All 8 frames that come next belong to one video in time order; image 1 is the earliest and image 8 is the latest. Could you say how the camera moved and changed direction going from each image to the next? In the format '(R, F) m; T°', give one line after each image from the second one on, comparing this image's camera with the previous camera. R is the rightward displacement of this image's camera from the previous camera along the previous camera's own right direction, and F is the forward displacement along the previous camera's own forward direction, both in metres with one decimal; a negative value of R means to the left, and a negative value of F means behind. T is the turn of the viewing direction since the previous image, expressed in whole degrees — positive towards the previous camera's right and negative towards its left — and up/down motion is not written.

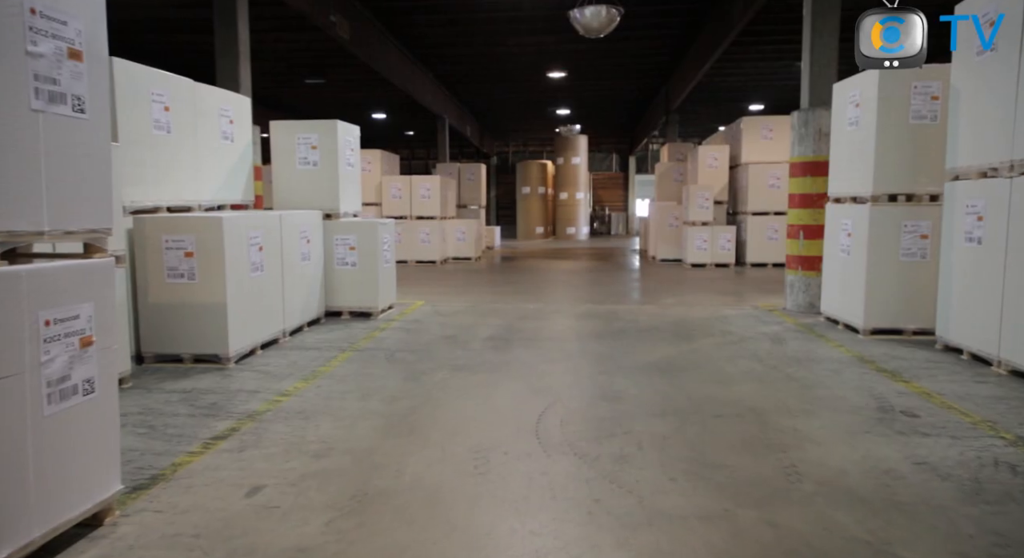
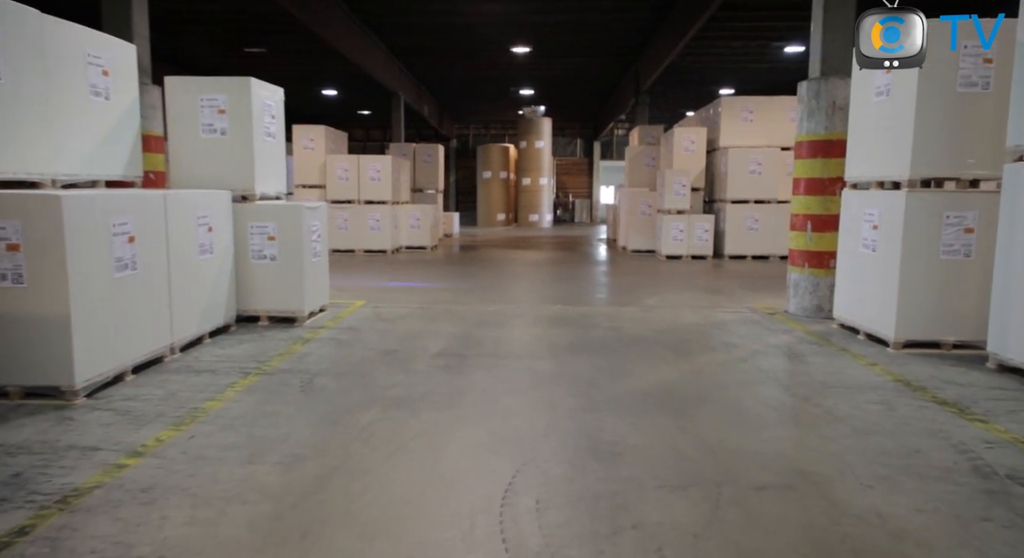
(0.0, +1.3) m; +3°
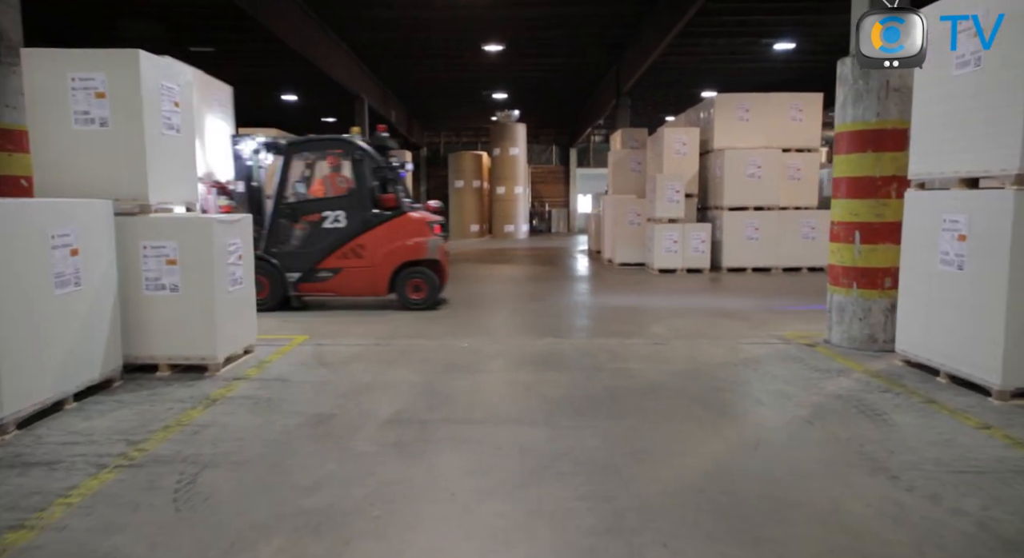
(0.0, +1.3) m; +2°
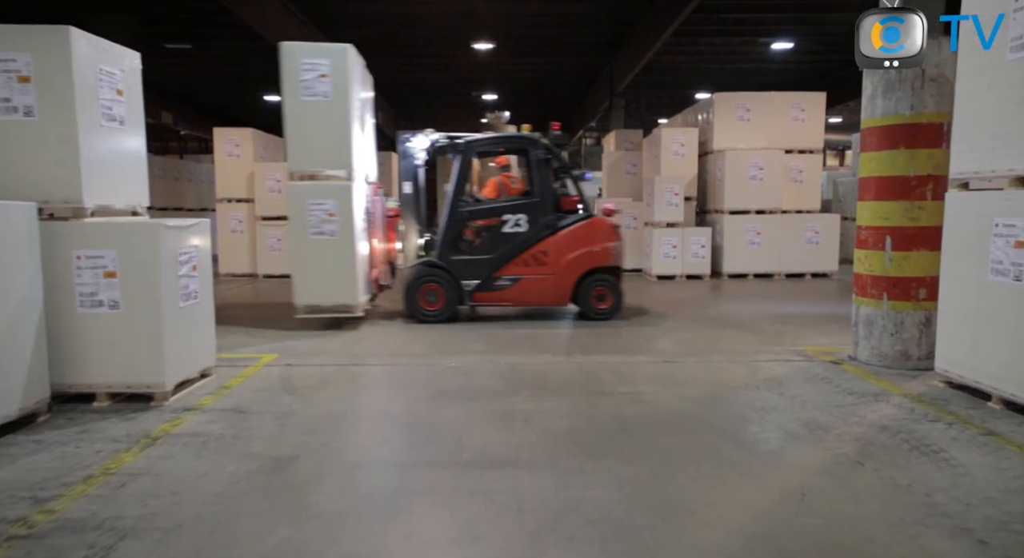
(0.0, +0.6) m; +1°
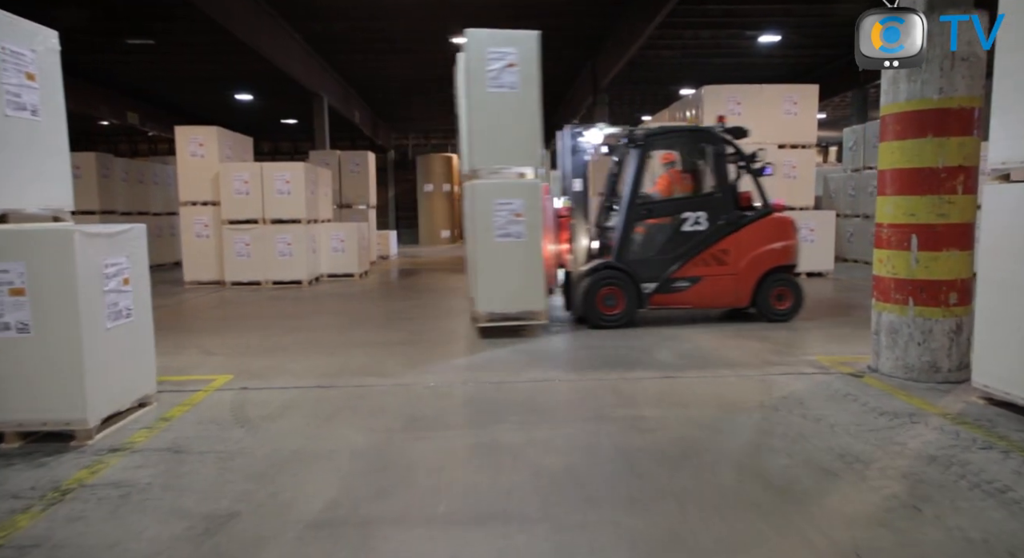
(0.0, +0.5) m; +1°
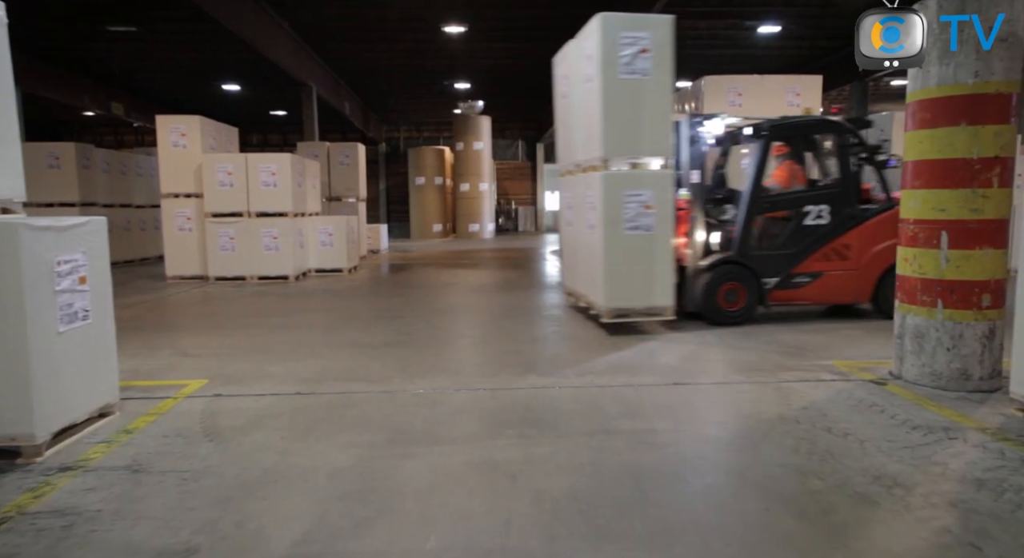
(0.0, +0.3) m; +1°
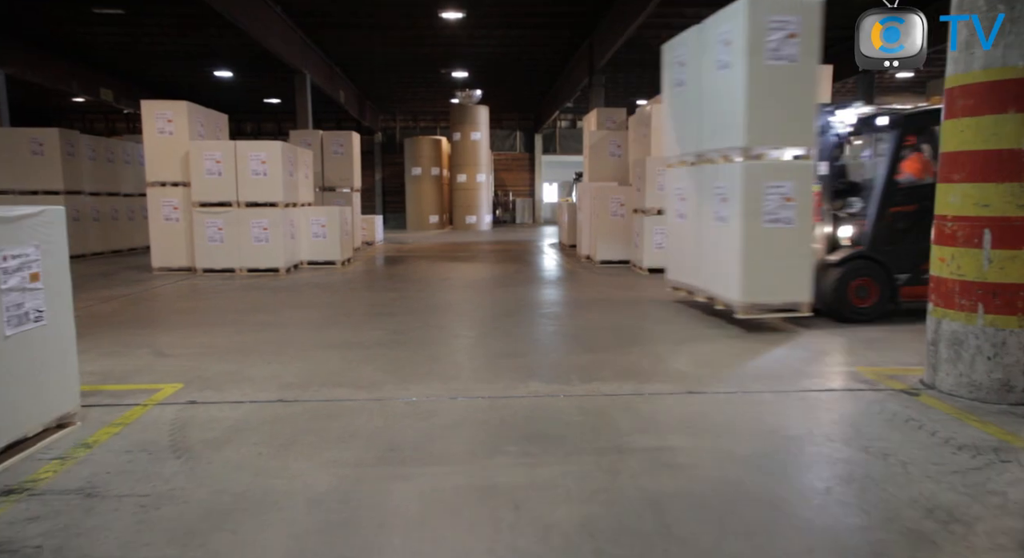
(0.0, +0.3) m; 0°
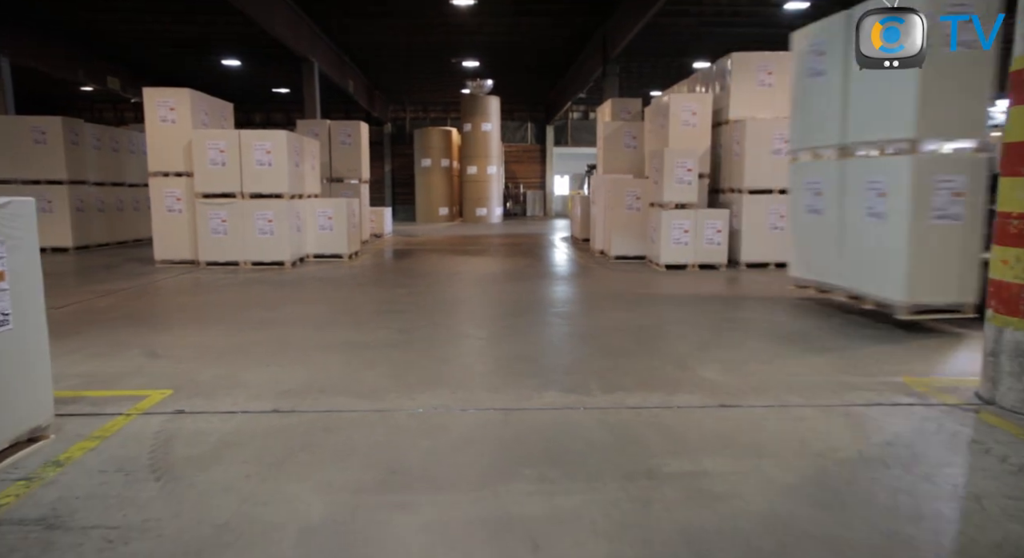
(0.0, +0.3) m; -1°
